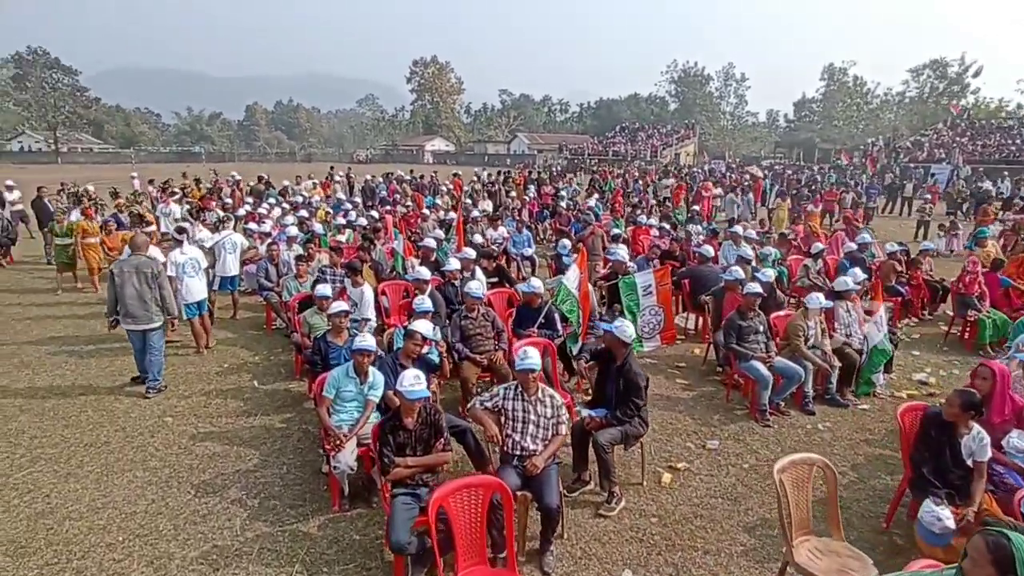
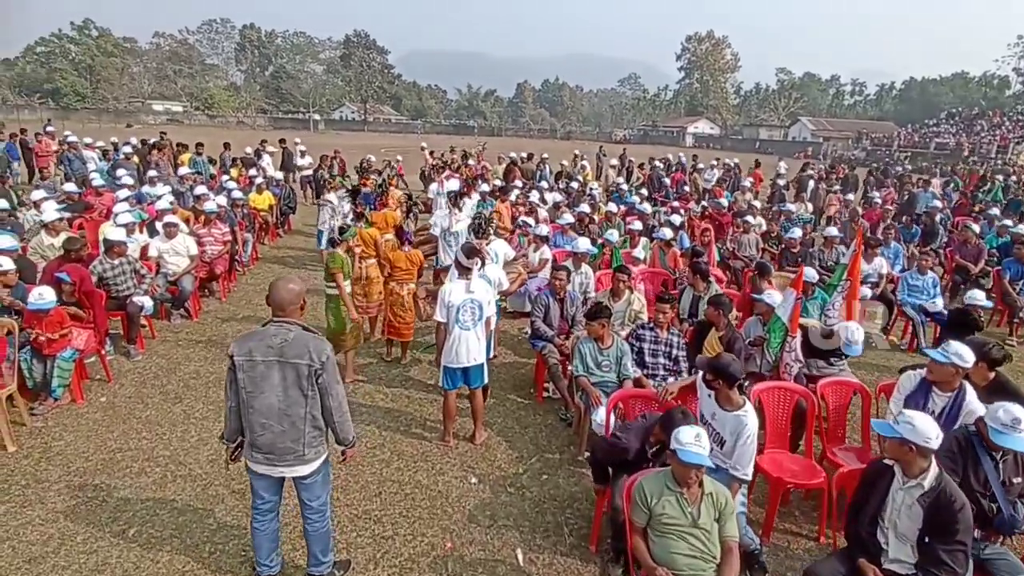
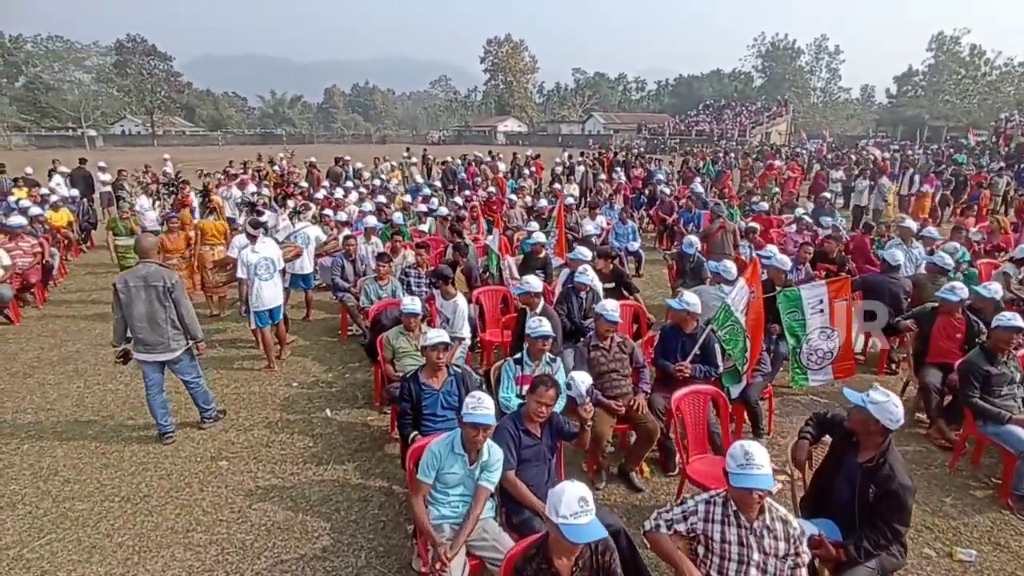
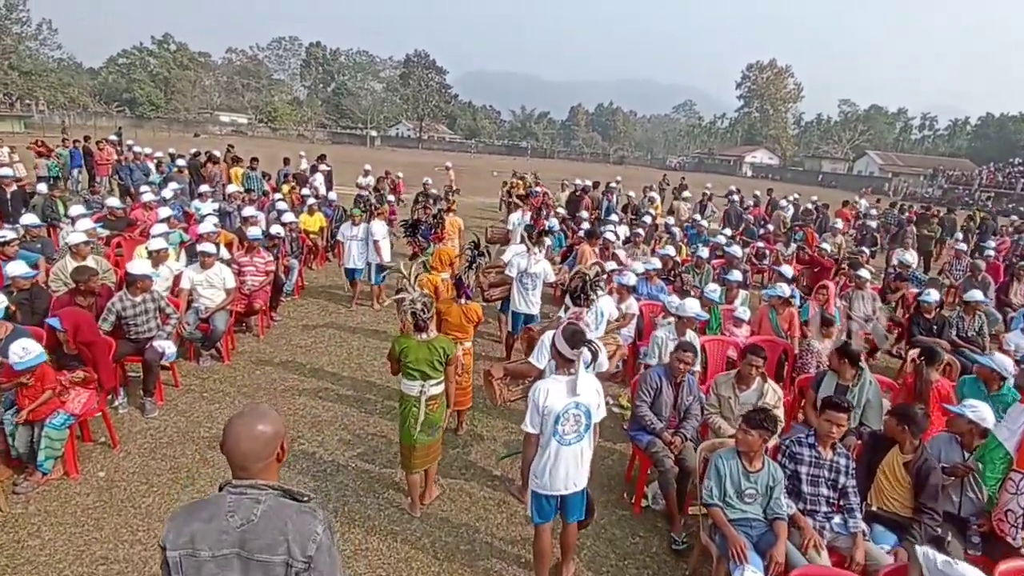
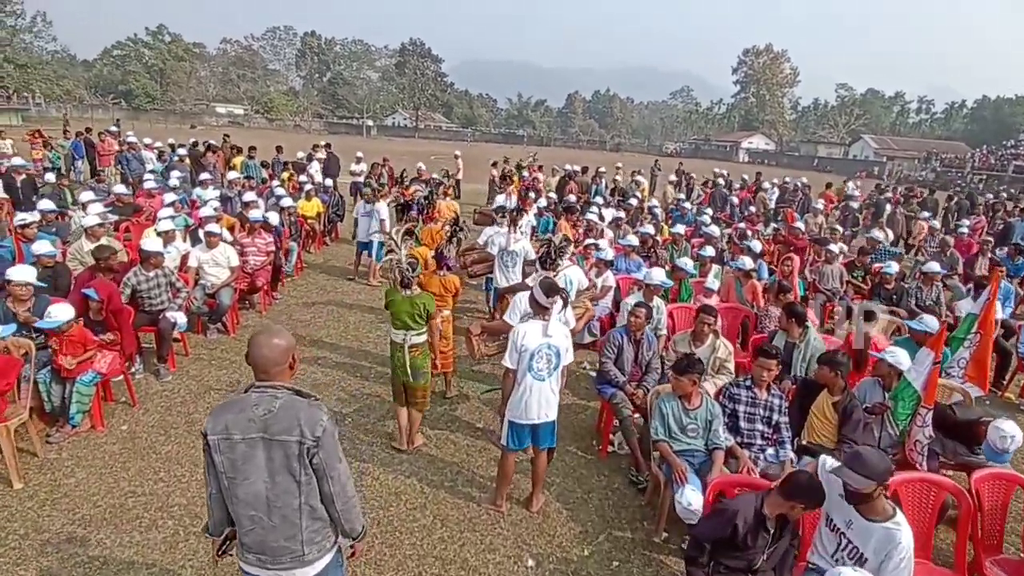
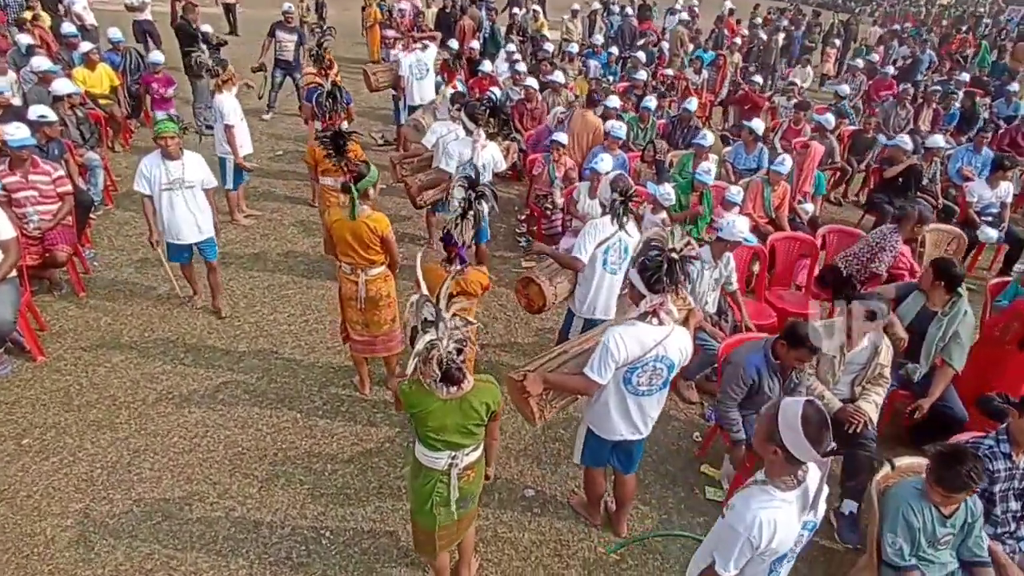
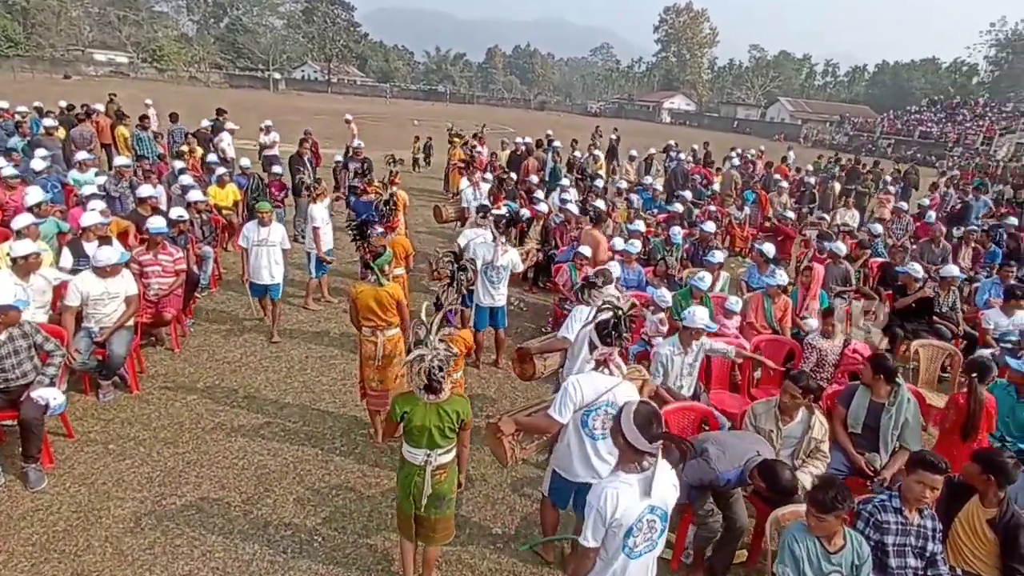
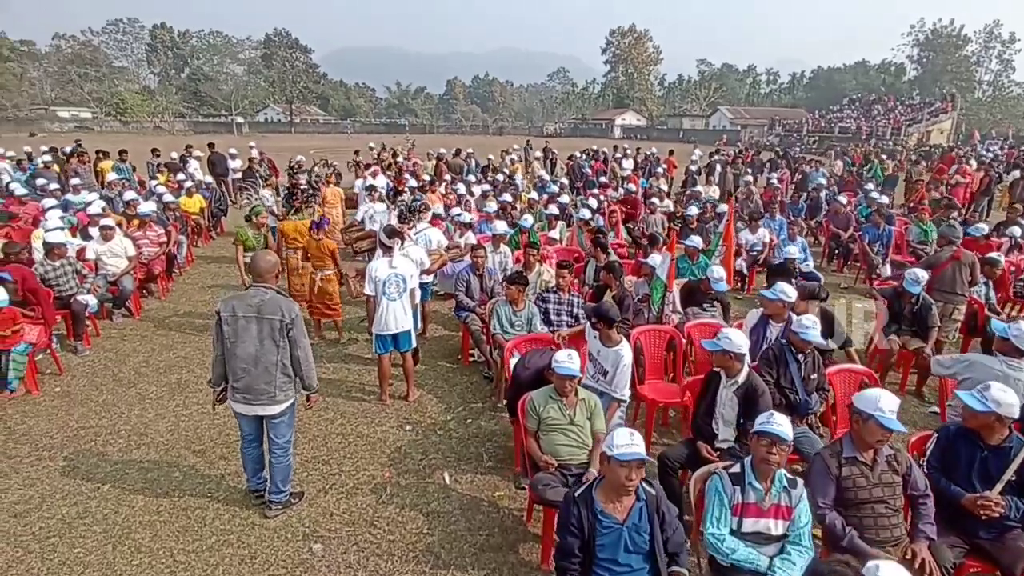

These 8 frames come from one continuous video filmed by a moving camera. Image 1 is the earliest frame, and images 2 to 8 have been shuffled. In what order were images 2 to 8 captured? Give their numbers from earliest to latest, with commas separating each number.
3, 8, 2, 5, 4, 7, 6
